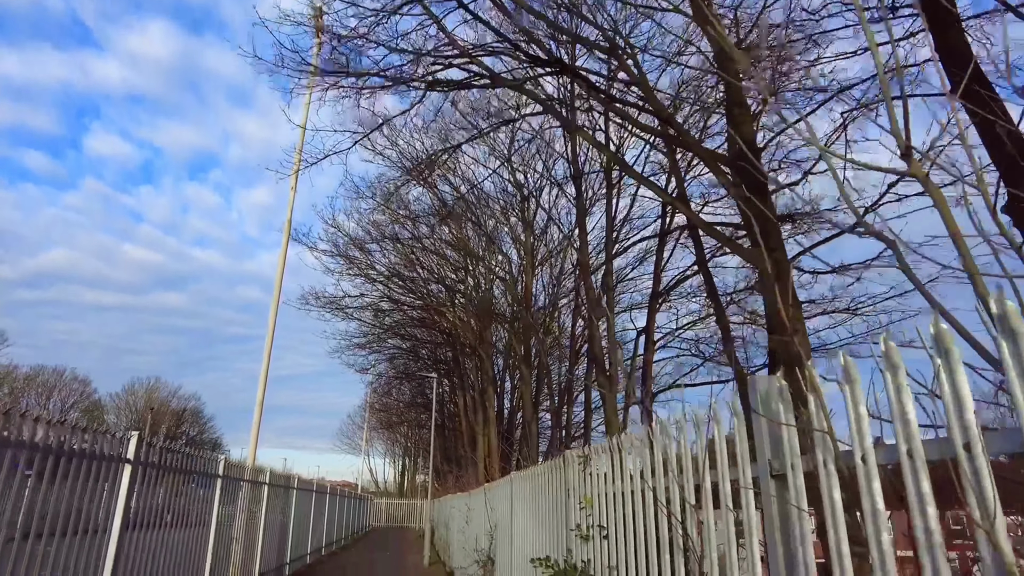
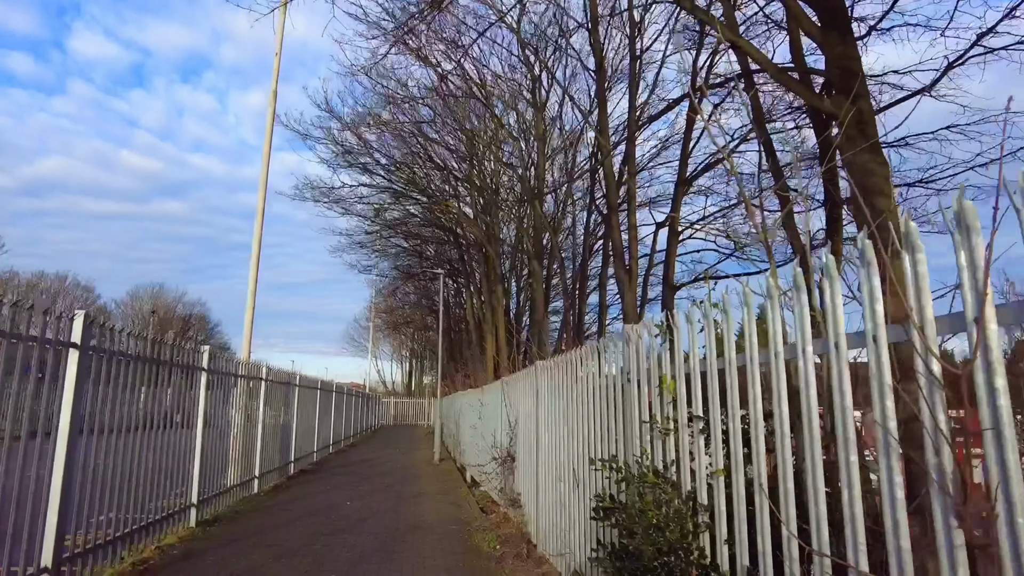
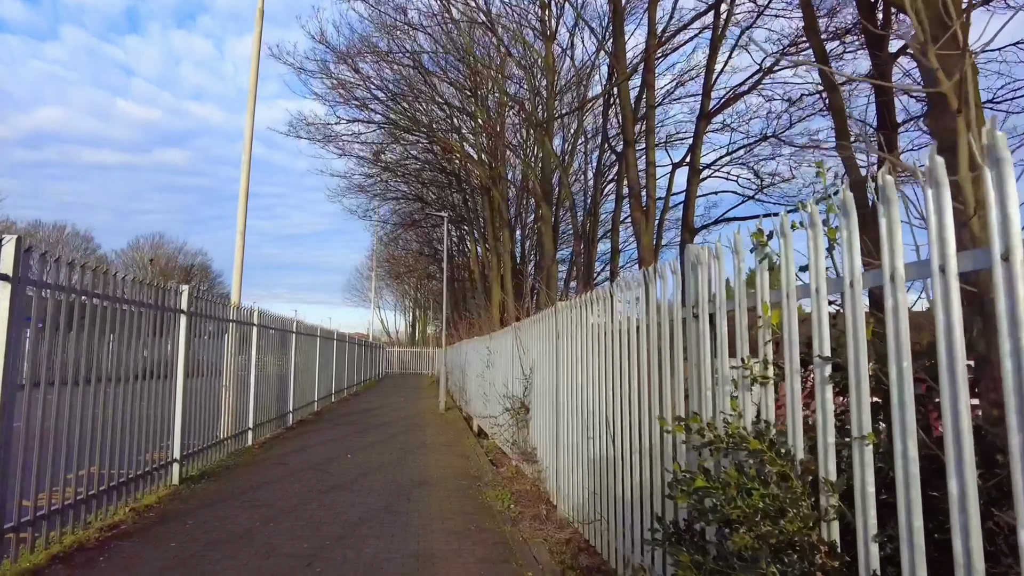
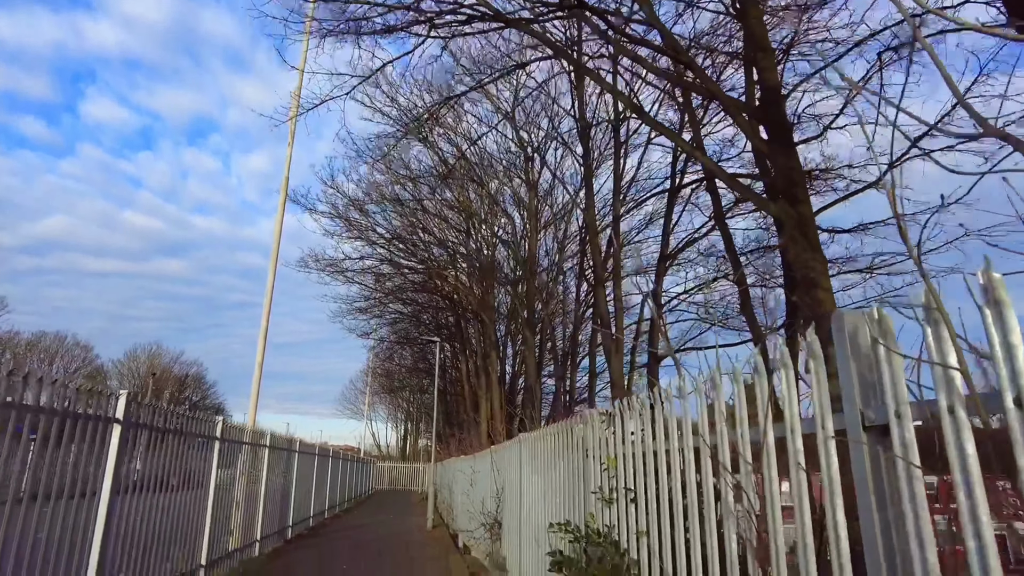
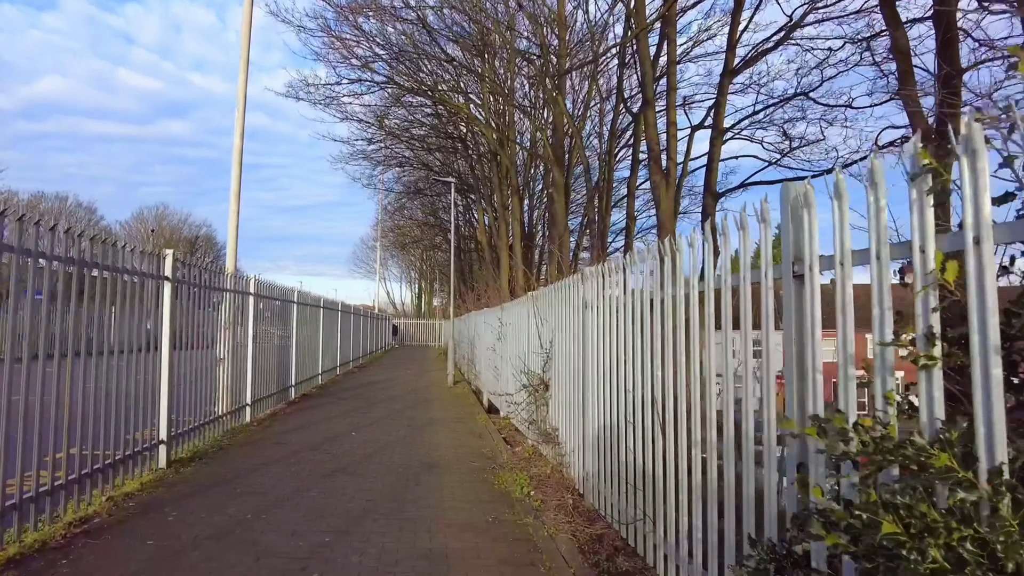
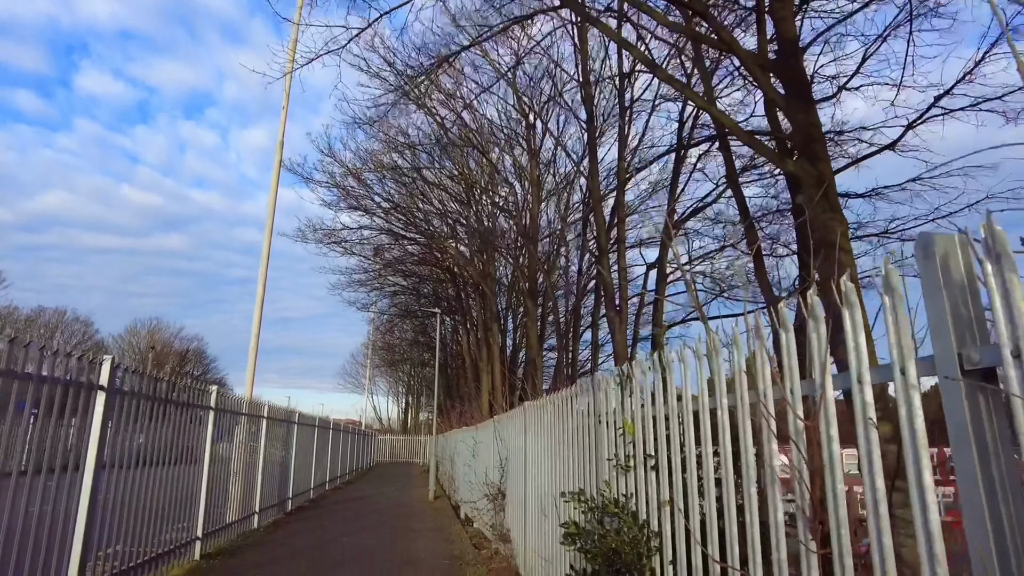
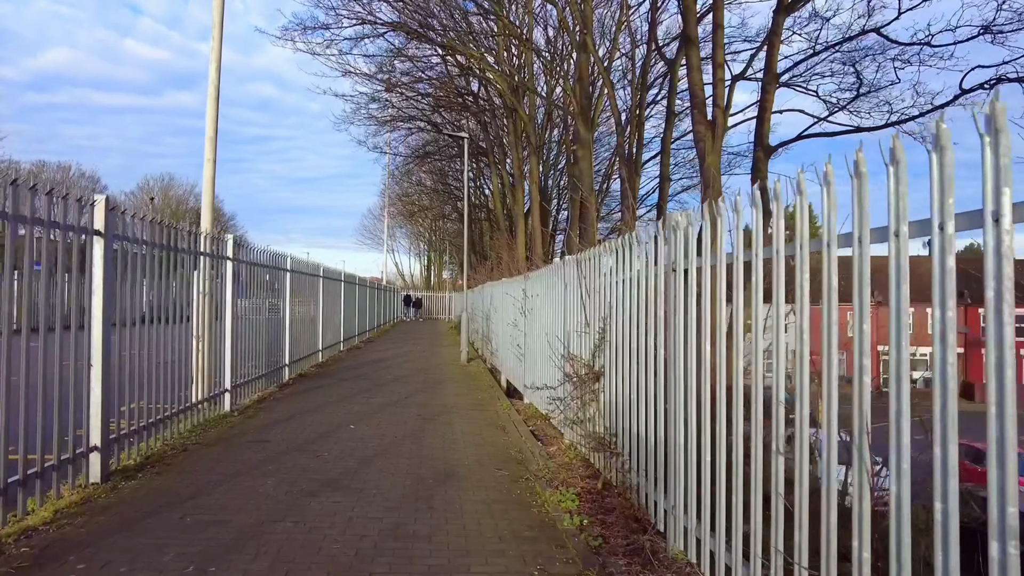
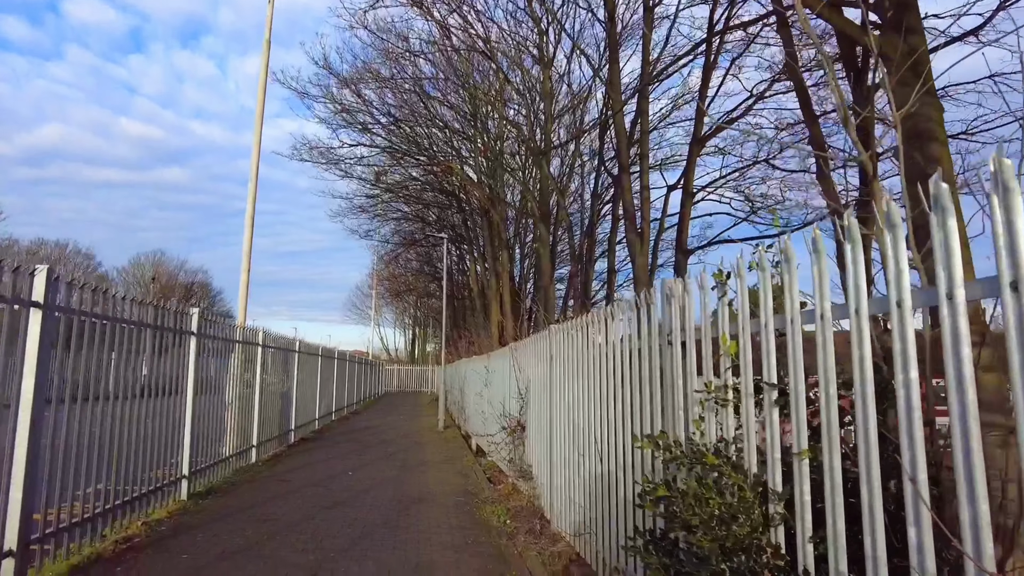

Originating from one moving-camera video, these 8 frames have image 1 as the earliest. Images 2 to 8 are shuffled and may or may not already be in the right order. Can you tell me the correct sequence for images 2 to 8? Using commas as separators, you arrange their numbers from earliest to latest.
4, 6, 2, 8, 3, 5, 7
